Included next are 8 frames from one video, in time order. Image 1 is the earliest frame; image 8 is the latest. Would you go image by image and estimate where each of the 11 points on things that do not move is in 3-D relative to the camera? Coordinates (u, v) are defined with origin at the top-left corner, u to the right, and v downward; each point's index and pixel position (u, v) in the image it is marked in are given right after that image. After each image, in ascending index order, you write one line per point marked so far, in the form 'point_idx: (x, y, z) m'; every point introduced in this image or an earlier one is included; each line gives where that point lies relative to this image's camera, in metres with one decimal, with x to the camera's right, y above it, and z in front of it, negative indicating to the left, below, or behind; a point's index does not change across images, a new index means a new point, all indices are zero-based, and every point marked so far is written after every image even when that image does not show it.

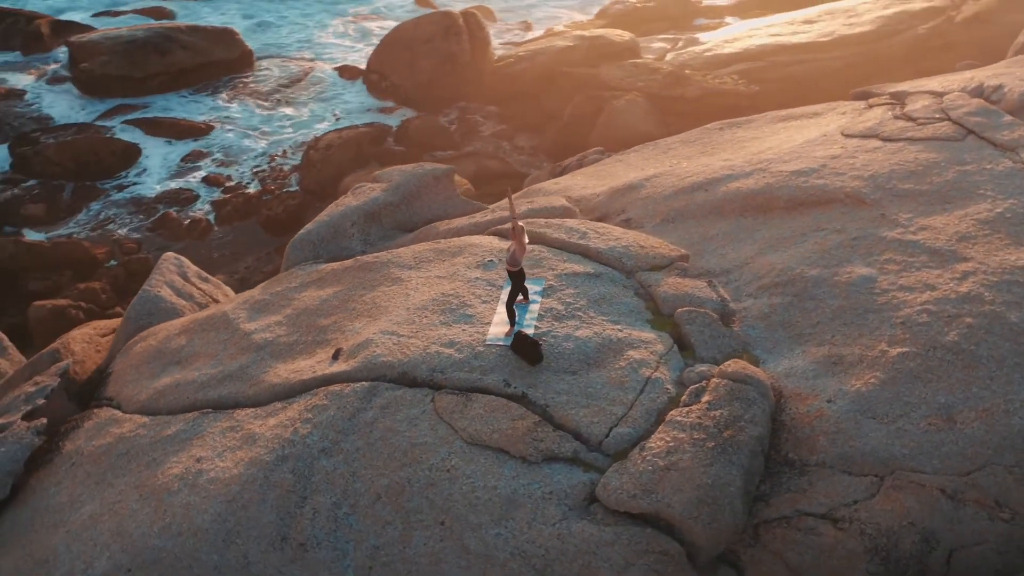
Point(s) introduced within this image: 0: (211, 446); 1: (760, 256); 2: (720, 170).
0: (-1.6, -0.8, +5.7) m
1: (+1.5, +0.2, +6.6) m
2: (+1.4, +0.8, +7.6) m
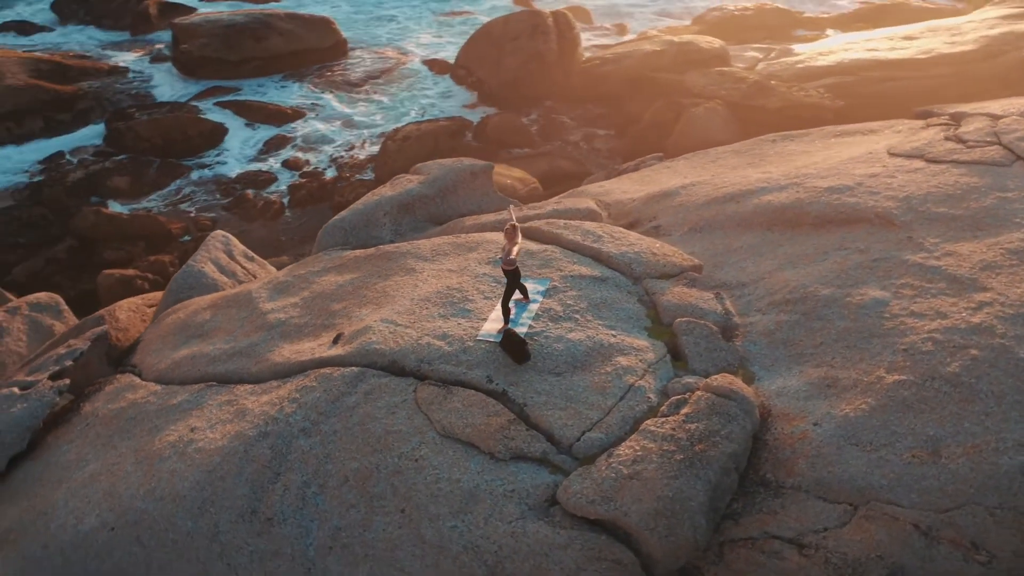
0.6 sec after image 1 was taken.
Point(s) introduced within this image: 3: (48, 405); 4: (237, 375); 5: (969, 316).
0: (-1.6, -0.7, +5.8) m
1: (+1.6, +0.1, +6.5) m
2: (+1.7, +0.7, +7.5) m
3: (-2.8, -0.7, +6.5) m
4: (-1.6, -0.5, +6.2) m
5: (+2.4, -0.1, +5.6) m
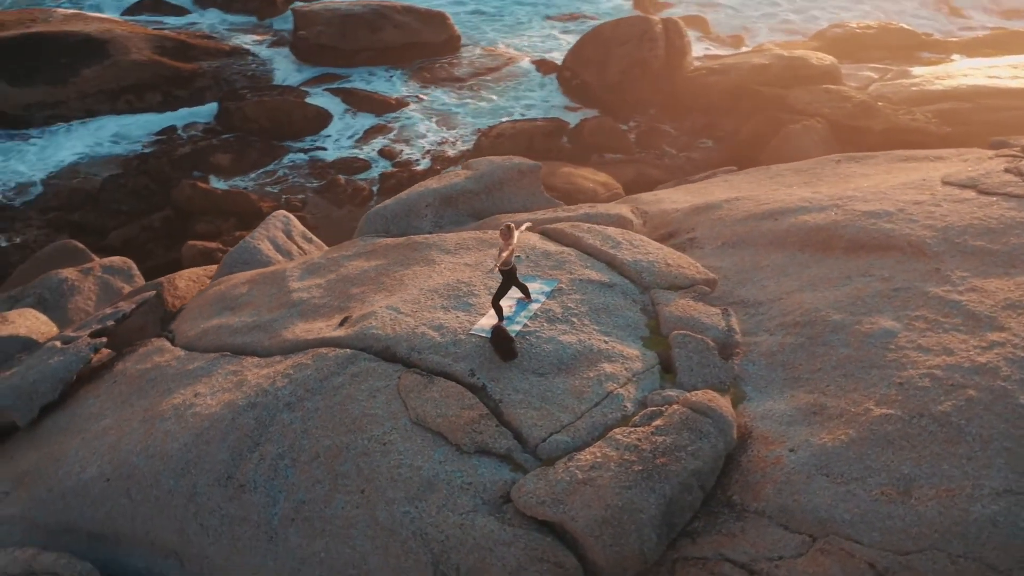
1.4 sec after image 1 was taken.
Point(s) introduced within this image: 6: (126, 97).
0: (-1.7, -0.5, +6.1) m
1: (+1.6, 0.0, +6.3) m
2: (+1.9, +0.6, +7.3) m
3: (-2.7, -0.5, +6.9) m
4: (-1.5, -0.4, +6.4) m
5: (+2.3, -0.3, +5.4) m
6: (-5.2, +2.5, +14.6) m
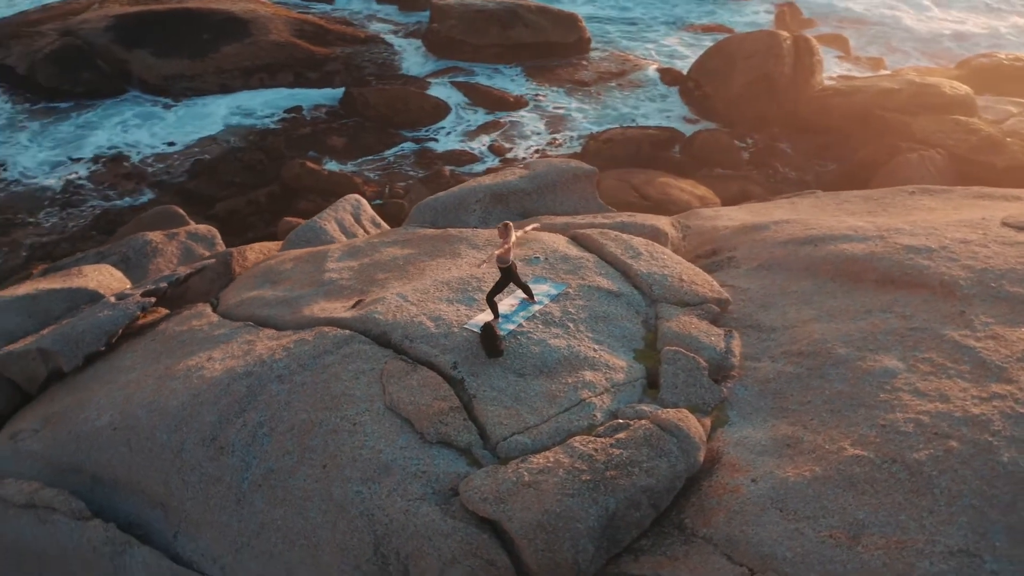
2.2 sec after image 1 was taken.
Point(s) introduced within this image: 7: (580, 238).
0: (-1.7, -0.4, +6.4) m
1: (+1.7, -0.2, +6.1) m
2: (+2.1, +0.4, +7.0) m
3: (-2.6, -0.2, +7.3) m
4: (-1.5, -0.2, +6.7) m
5: (+2.1, -0.5, +5.1) m
6: (-3.5, +3.0, +15.3) m
7: (+0.4, +0.3, +6.8) m
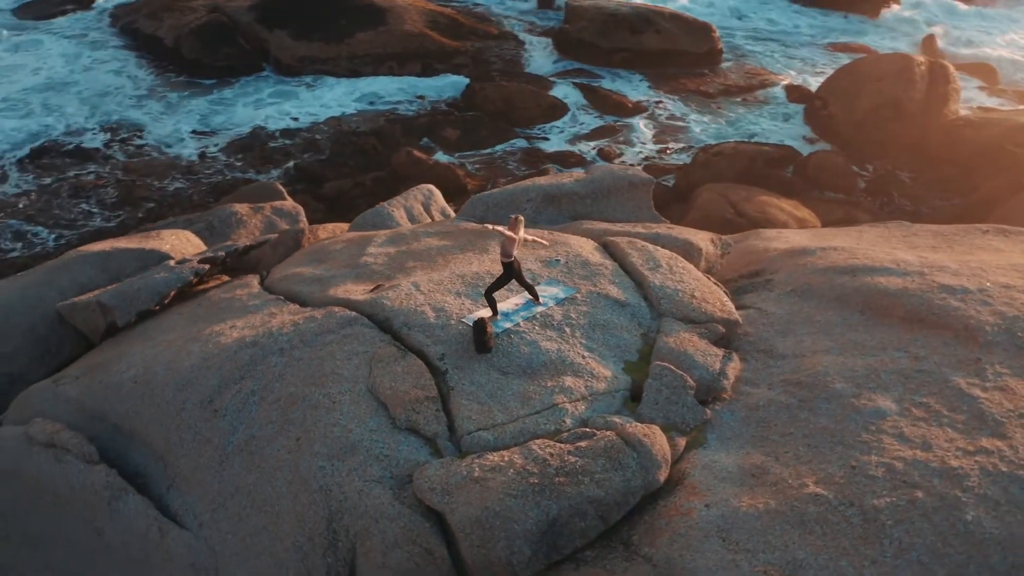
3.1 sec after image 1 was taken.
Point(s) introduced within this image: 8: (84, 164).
0: (-1.6, -0.2, +6.6) m
1: (+1.7, -0.4, +5.8) m
2: (+2.3, +0.2, +6.7) m
3: (-2.3, +0.1, +7.7) m
4: (-1.3, 0.0, +6.9) m
5: (+1.9, -0.7, +4.8) m
6: (-1.8, +3.2, +15.7) m
7: (+0.6, +0.3, +6.8) m
8: (-5.2, +1.5, +13.4) m
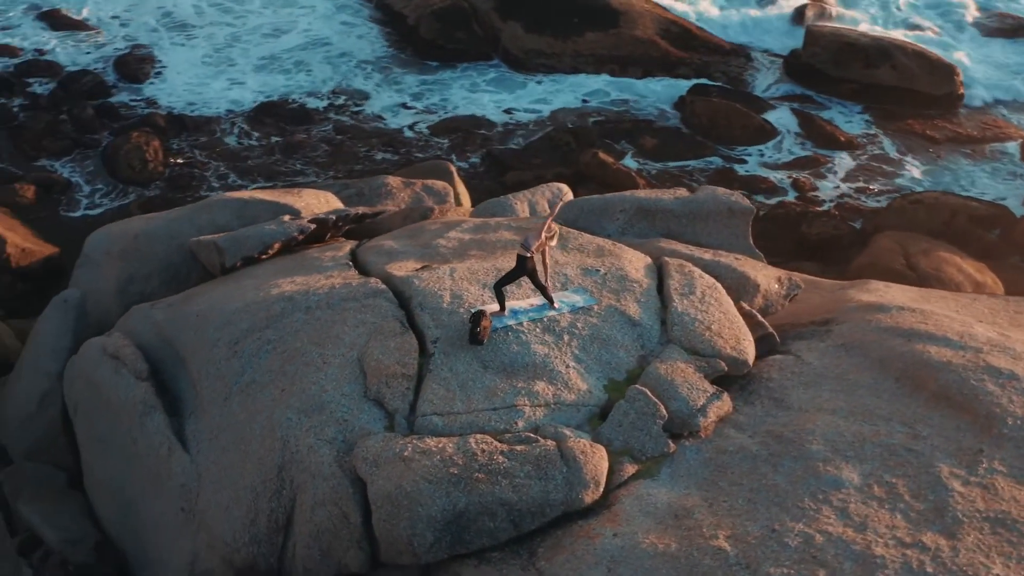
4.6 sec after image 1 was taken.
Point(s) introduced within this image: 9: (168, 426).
0: (-1.3, +0.1, +7.1) m
1: (+1.6, -0.6, +5.5) m
2: (+2.5, -0.3, +6.1) m
3: (-1.7, +0.4, +8.3) m
4: (-1.0, +0.2, +7.3) m
5: (+1.5, -1.0, +4.4) m
6: (+1.4, +3.2, +15.8) m
7: (+0.9, +0.1, +6.6) m
8: (-2.8, +2.2, +14.5) m
9: (-2.0, -0.8, +6.4) m
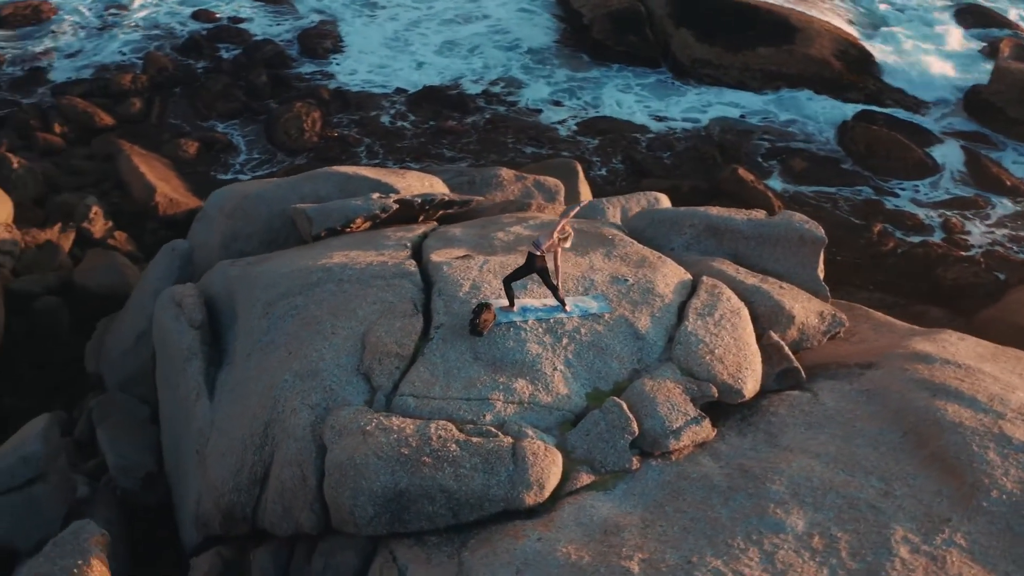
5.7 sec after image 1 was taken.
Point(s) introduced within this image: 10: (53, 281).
0: (-1.0, +0.2, +7.3) m
1: (+1.4, -0.8, +5.2) m
2: (+2.5, -0.6, +5.7) m
3: (-1.1, +0.6, +8.6) m
4: (-0.6, +0.3, +7.5) m
5: (+1.1, -1.2, +4.2) m
6: (+3.7, +2.9, +15.3) m
7: (+1.1, 0.0, +6.5) m
8: (-0.7, +2.4, +14.9) m
9: (-1.9, -0.5, +6.8) m
10: (-4.4, +0.1, +10.4) m
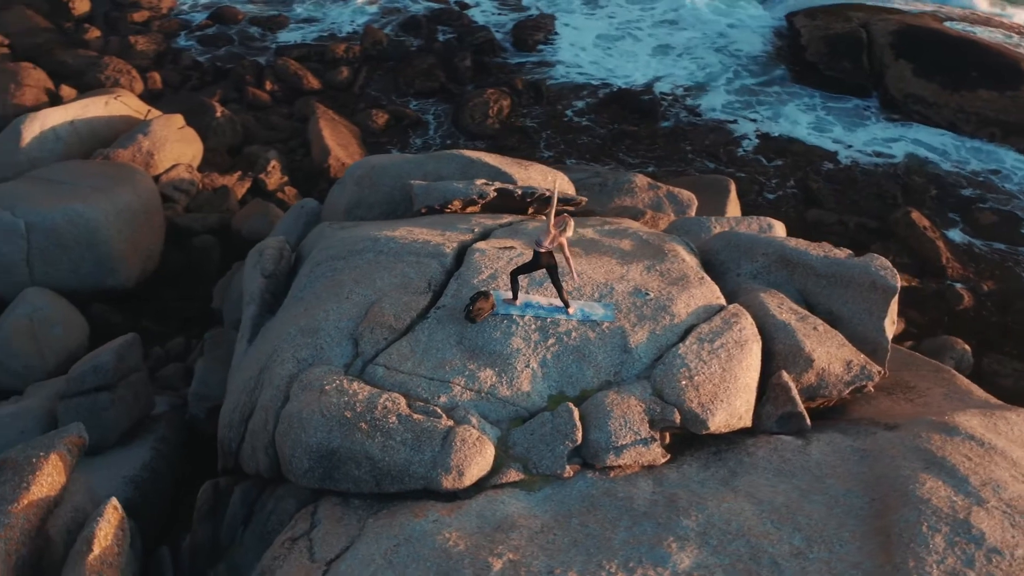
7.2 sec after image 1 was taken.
0: (-0.6, +0.4, +7.6) m
1: (+1.1, -1.0, +5.0) m
2: (+2.2, -0.9, +5.1) m
3: (-0.3, +0.7, +8.8) m
4: (-0.2, +0.4, +7.6) m
5: (+0.4, -1.2, +4.0) m
6: (+6.3, +2.1, +14.2) m
7: (+1.2, -0.1, +6.3) m
8: (+1.8, +2.3, +14.8) m
9: (-1.7, -0.2, +7.3) m
10: (-3.1, +0.7, +11.4) m
